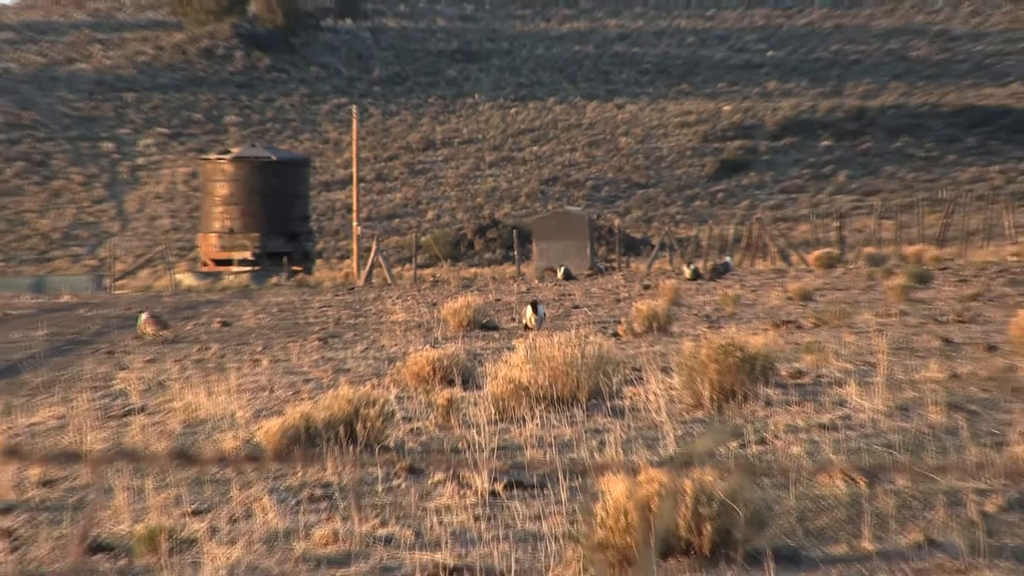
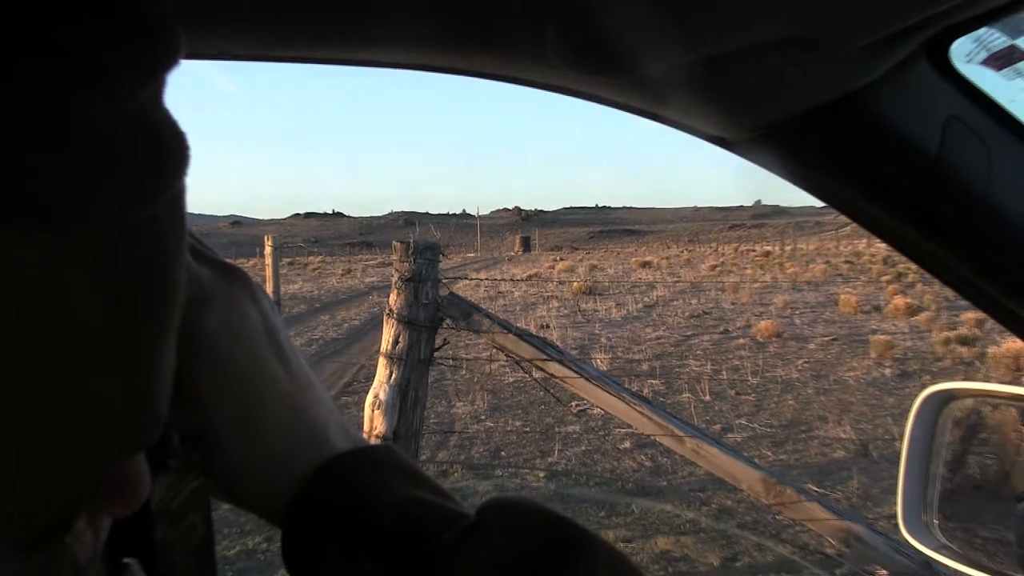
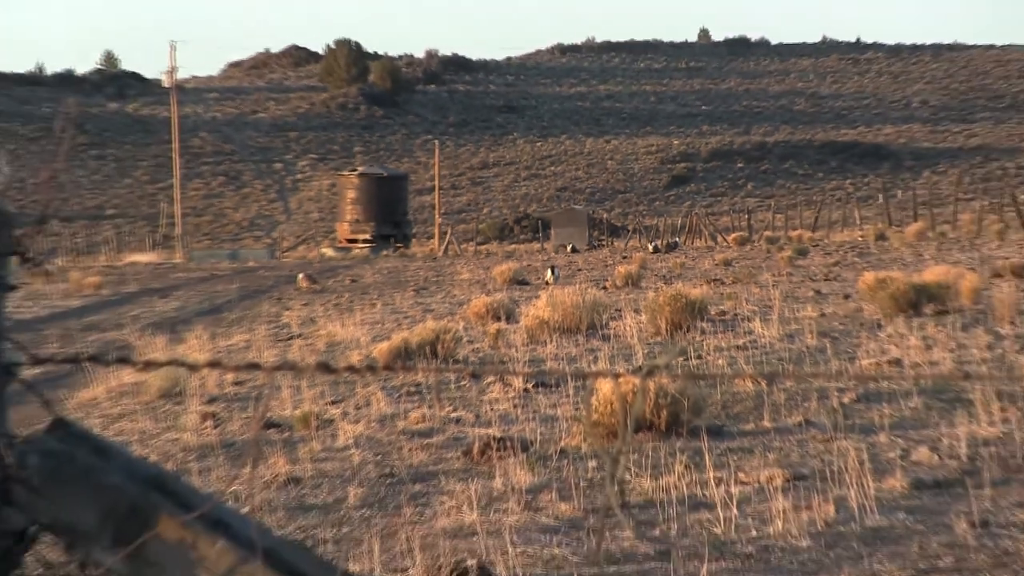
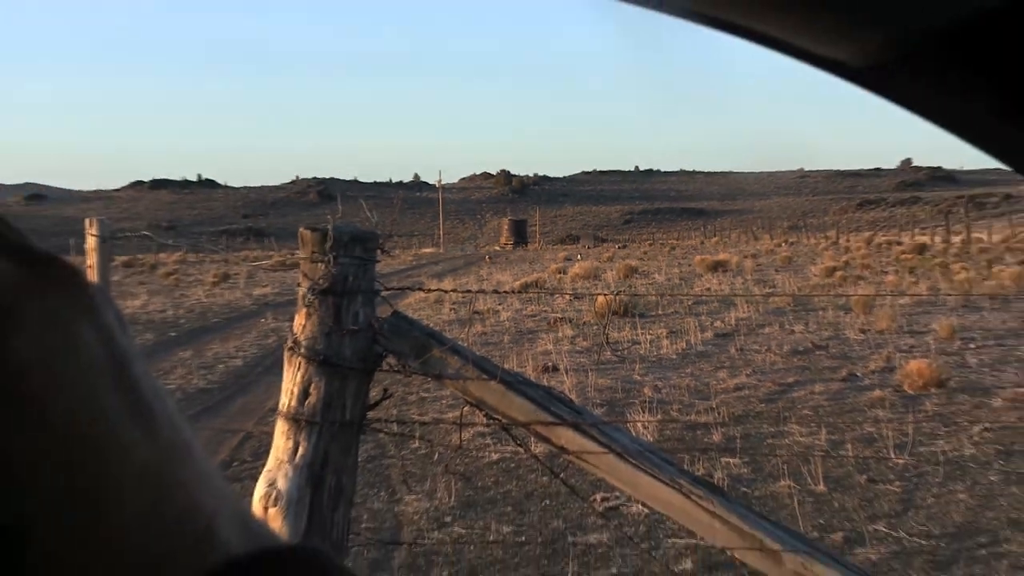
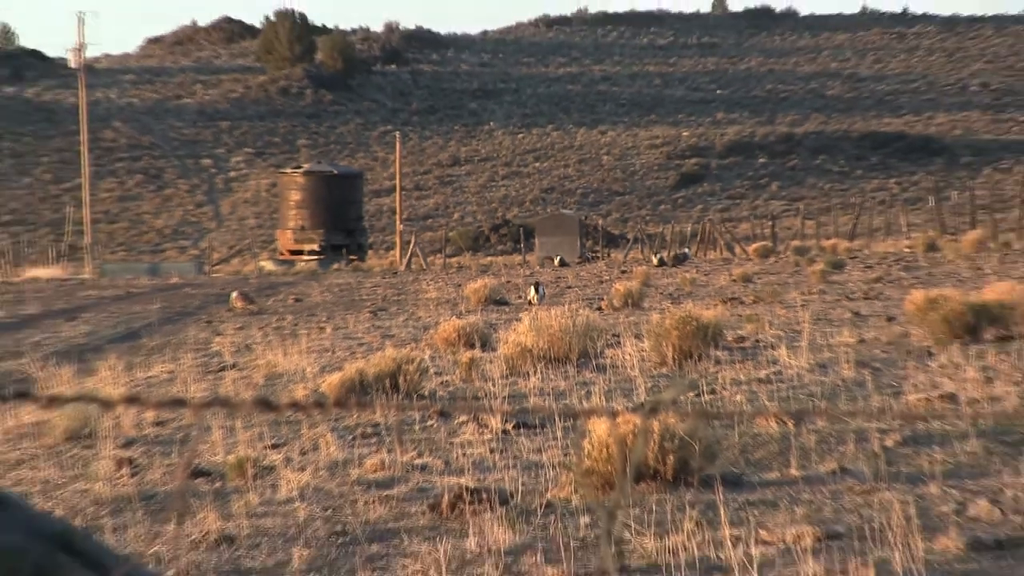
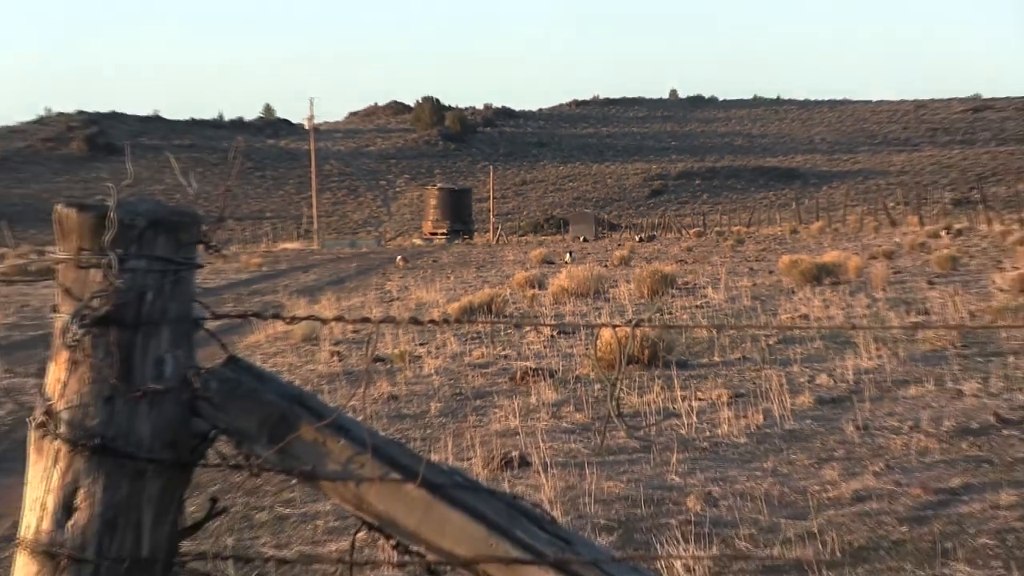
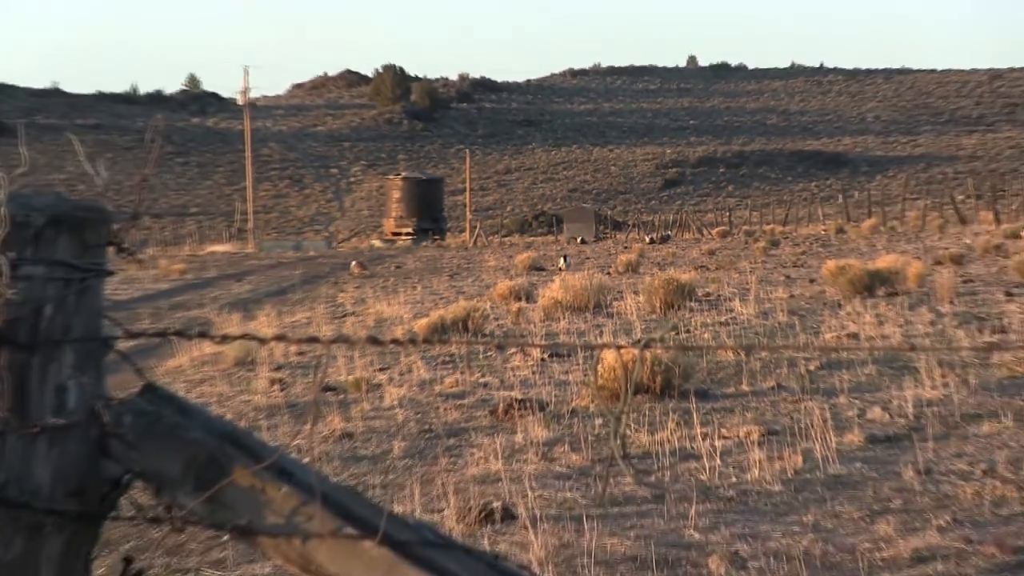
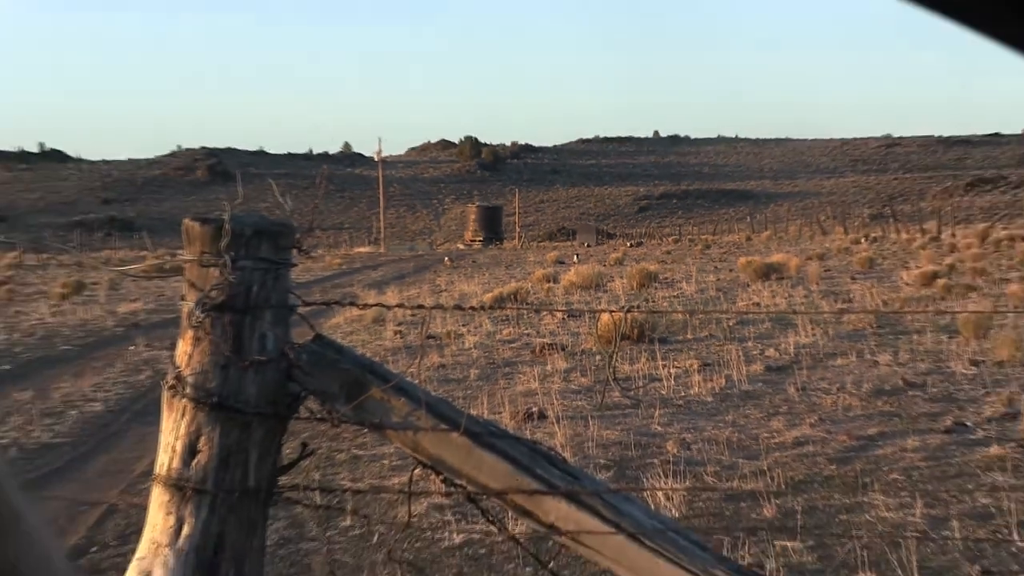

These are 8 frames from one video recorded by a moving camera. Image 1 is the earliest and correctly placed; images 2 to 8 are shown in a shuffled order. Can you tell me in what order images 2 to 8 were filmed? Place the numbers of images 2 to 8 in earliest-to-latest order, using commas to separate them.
5, 3, 7, 6, 8, 4, 2
